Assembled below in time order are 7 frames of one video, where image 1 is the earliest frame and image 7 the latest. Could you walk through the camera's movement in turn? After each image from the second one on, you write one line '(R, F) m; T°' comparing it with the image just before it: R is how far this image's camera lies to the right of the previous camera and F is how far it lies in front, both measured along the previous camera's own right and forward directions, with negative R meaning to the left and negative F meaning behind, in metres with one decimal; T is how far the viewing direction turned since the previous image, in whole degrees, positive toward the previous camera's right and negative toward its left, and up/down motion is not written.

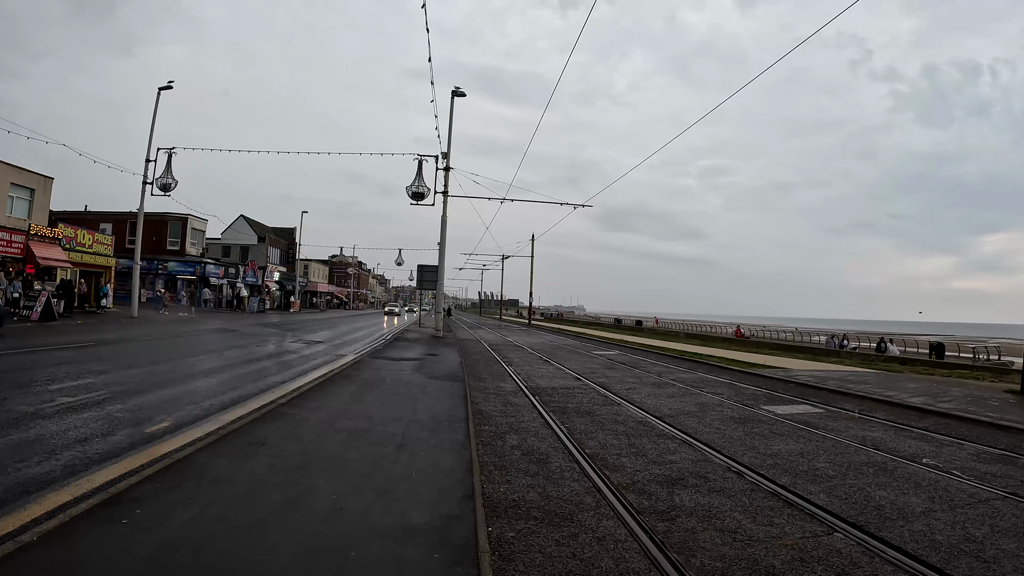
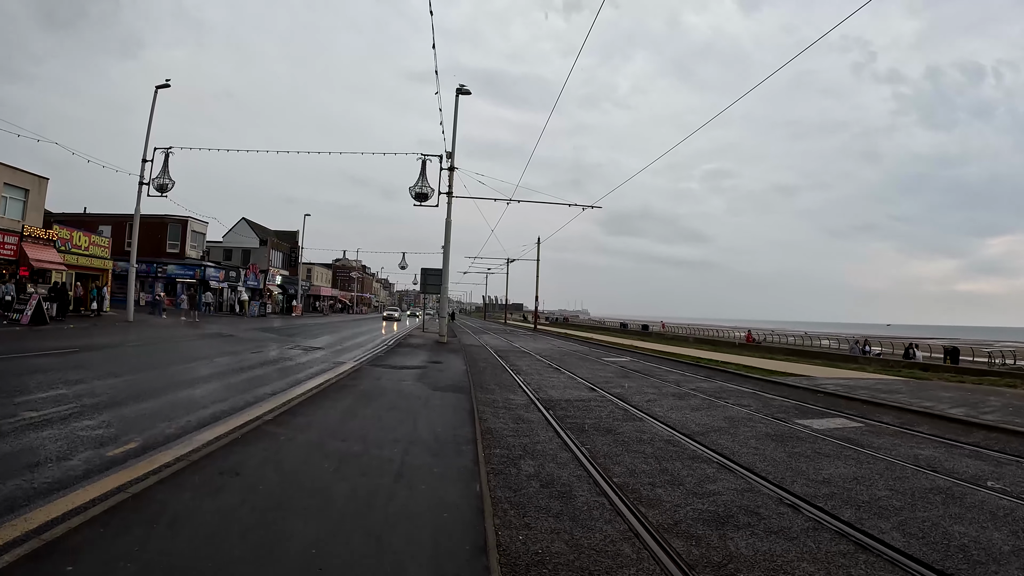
(-0.1, +0.9) m; 0°
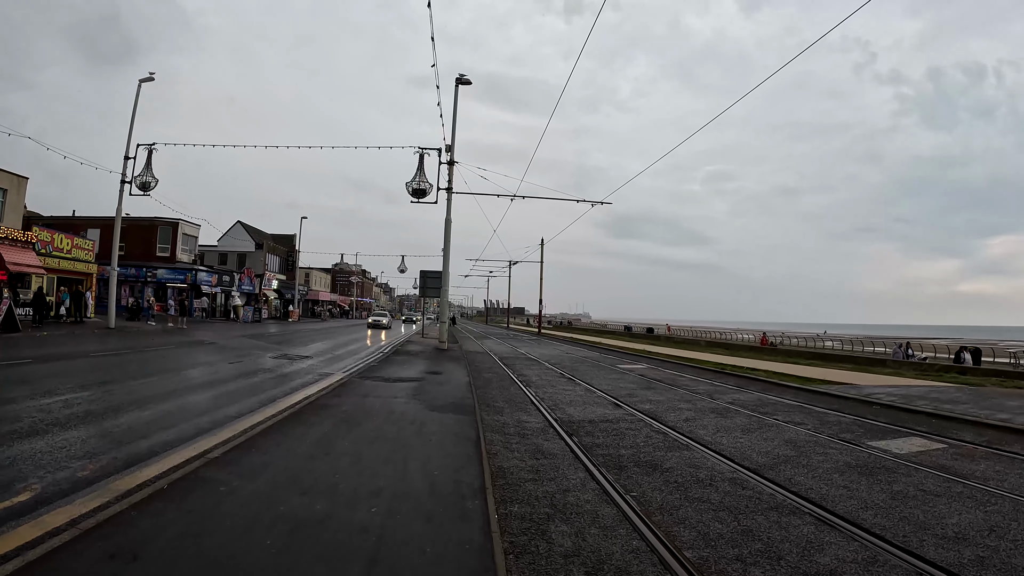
(-0.2, +1.7) m; 0°
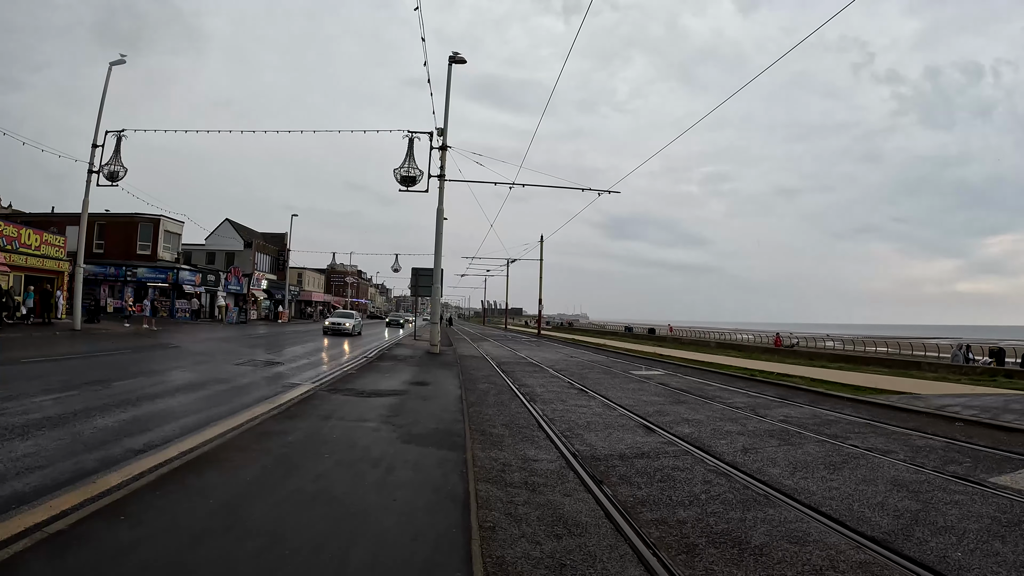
(-0.1, +2.1) m; 0°
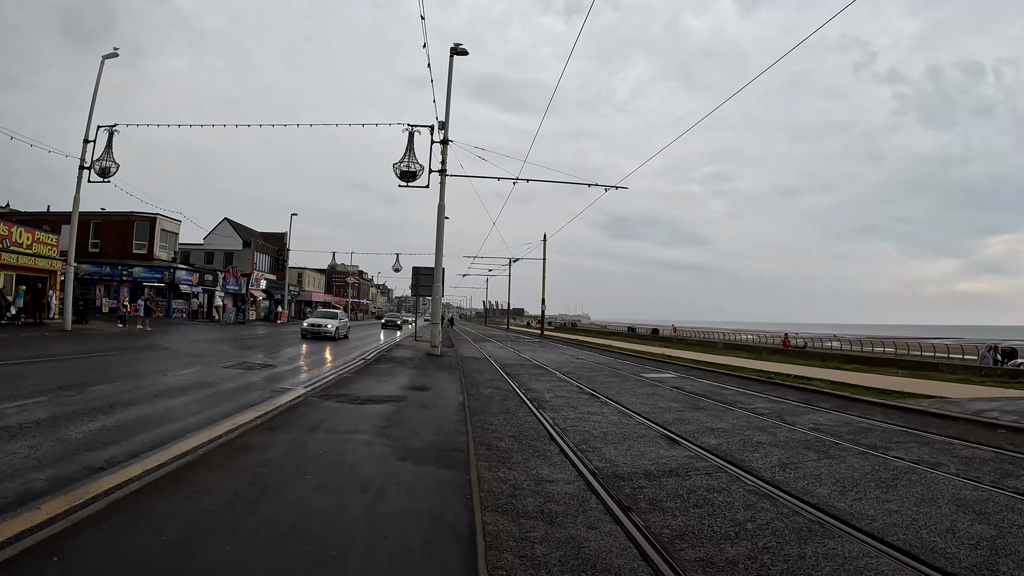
(-0.1, +0.7) m; 0°
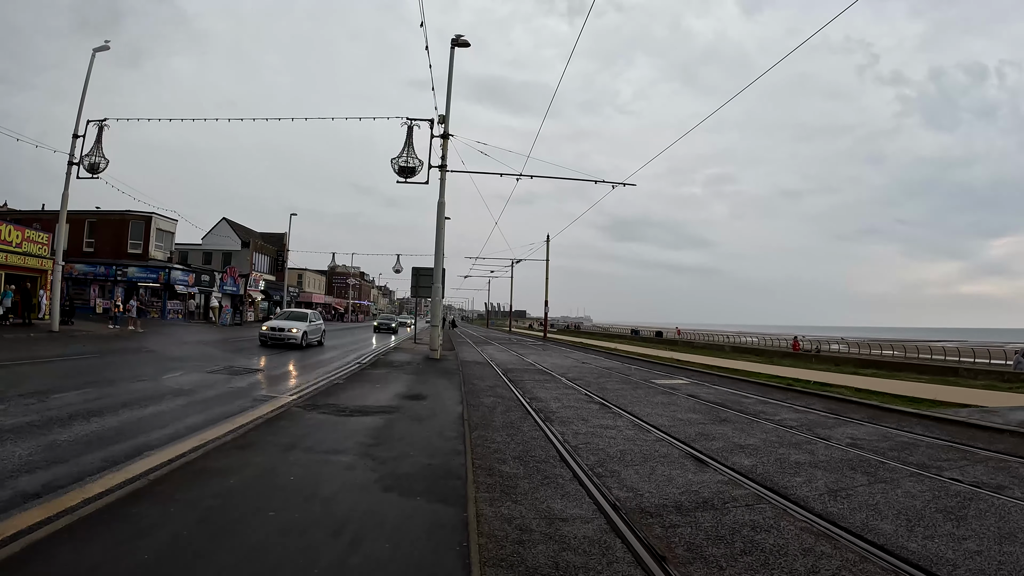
(0.0, +0.8) m; 0°
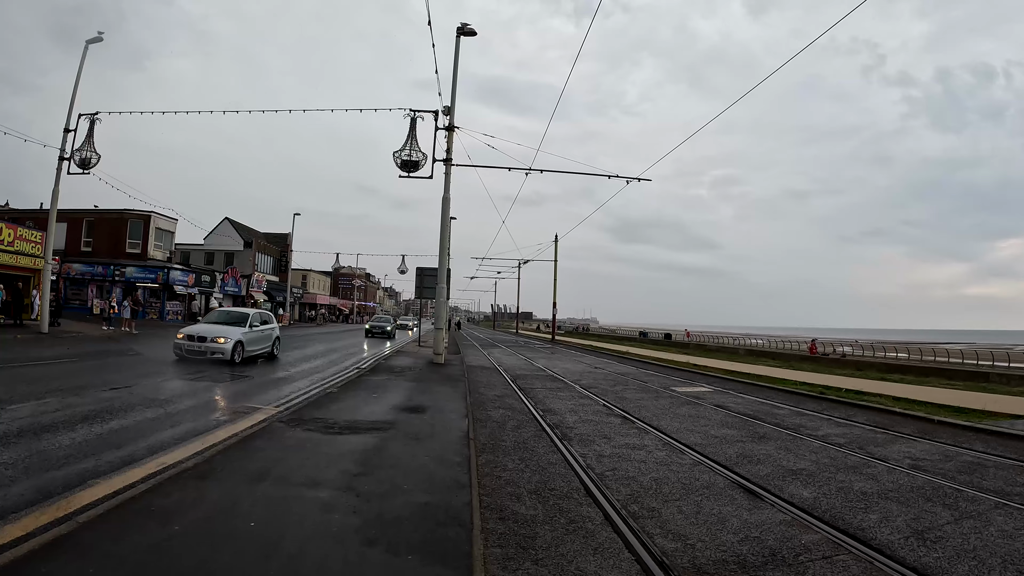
(-0.1, +1.0) m; -1°
